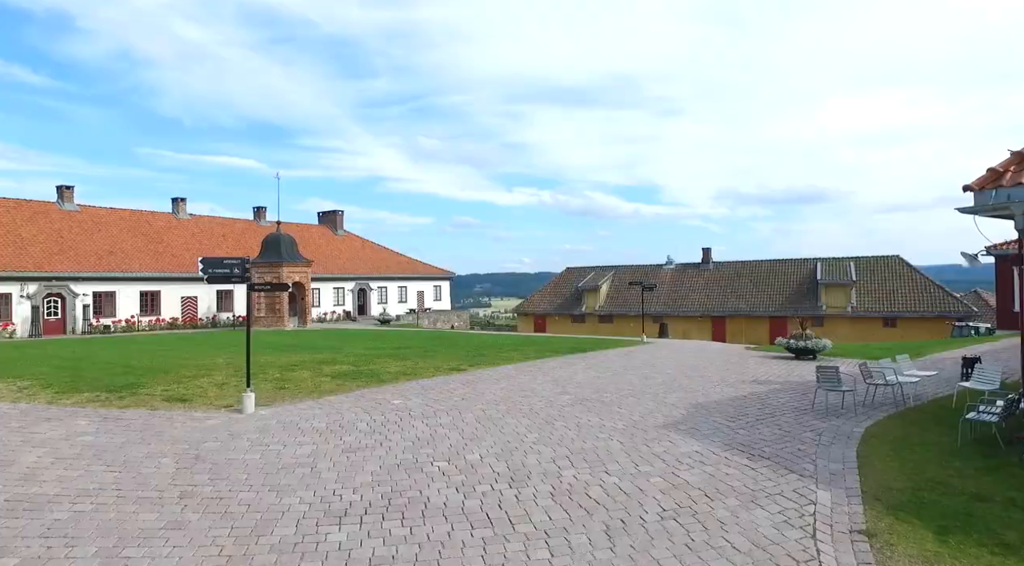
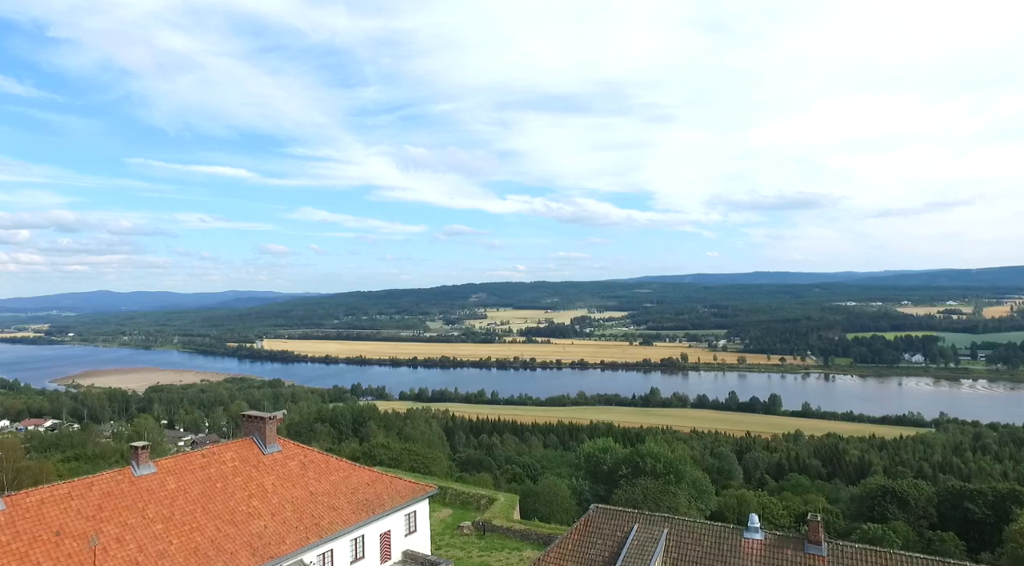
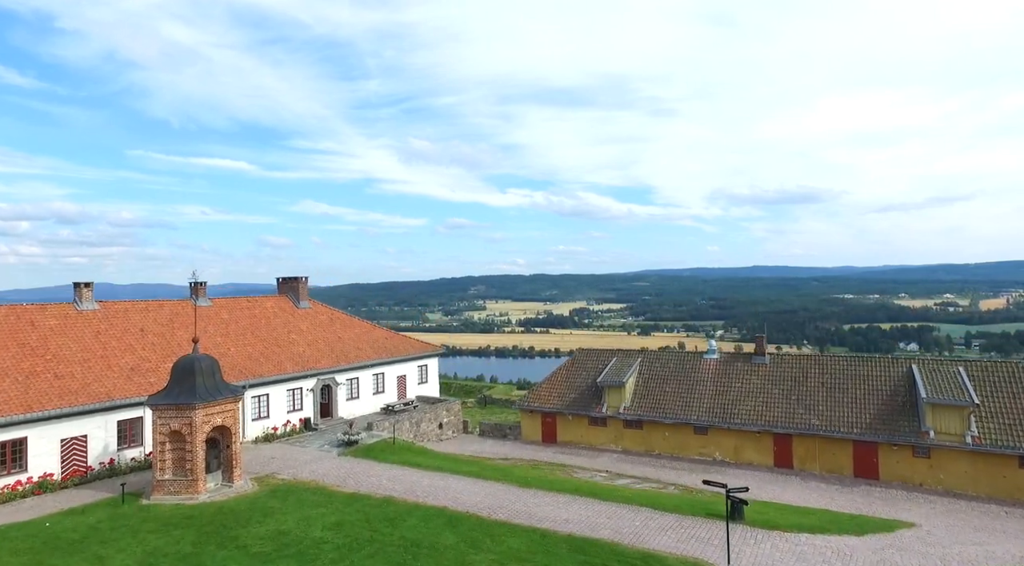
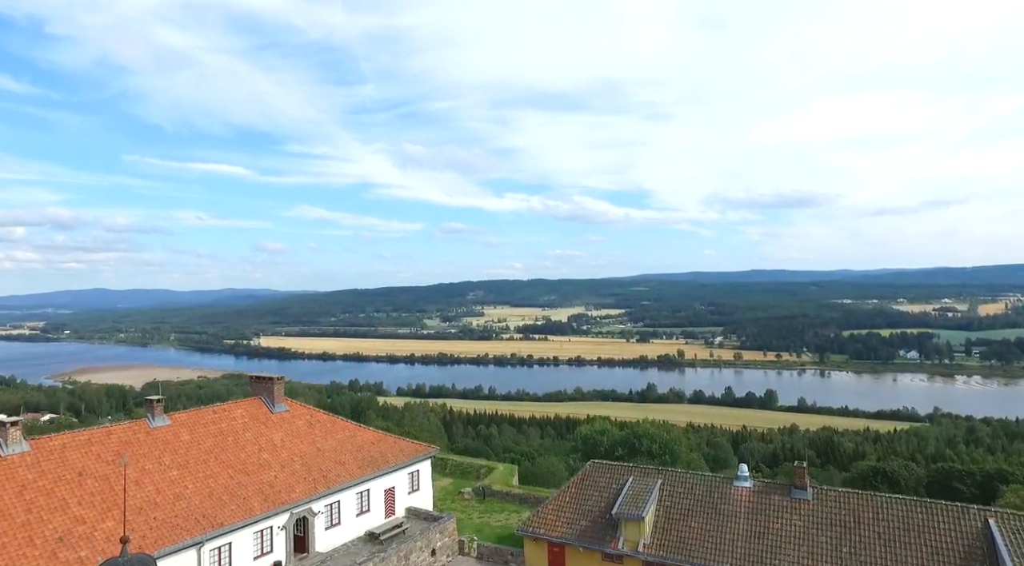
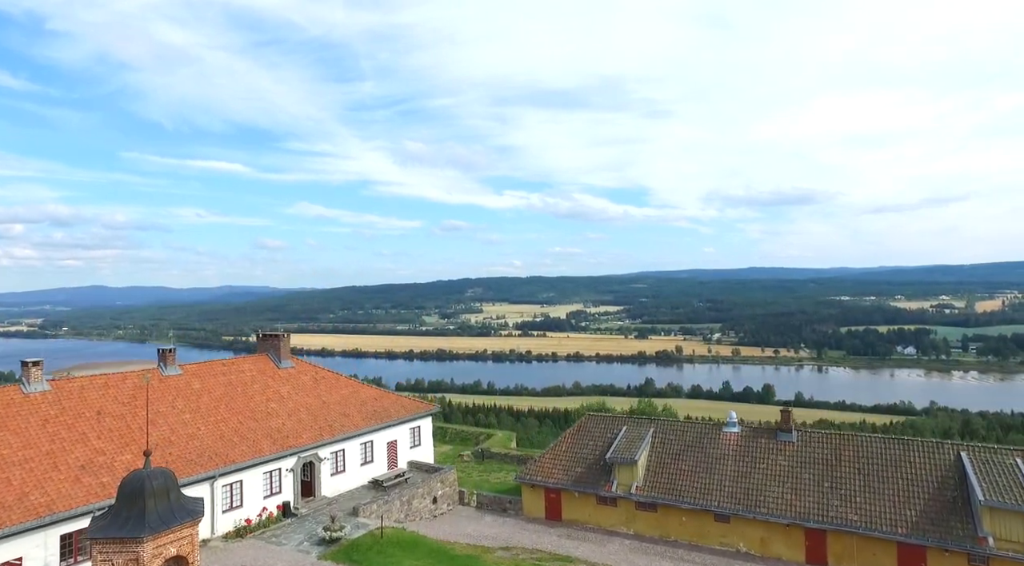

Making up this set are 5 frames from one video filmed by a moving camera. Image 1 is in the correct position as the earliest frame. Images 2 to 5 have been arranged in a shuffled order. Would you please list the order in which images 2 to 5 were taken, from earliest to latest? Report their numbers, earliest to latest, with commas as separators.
3, 5, 4, 2
